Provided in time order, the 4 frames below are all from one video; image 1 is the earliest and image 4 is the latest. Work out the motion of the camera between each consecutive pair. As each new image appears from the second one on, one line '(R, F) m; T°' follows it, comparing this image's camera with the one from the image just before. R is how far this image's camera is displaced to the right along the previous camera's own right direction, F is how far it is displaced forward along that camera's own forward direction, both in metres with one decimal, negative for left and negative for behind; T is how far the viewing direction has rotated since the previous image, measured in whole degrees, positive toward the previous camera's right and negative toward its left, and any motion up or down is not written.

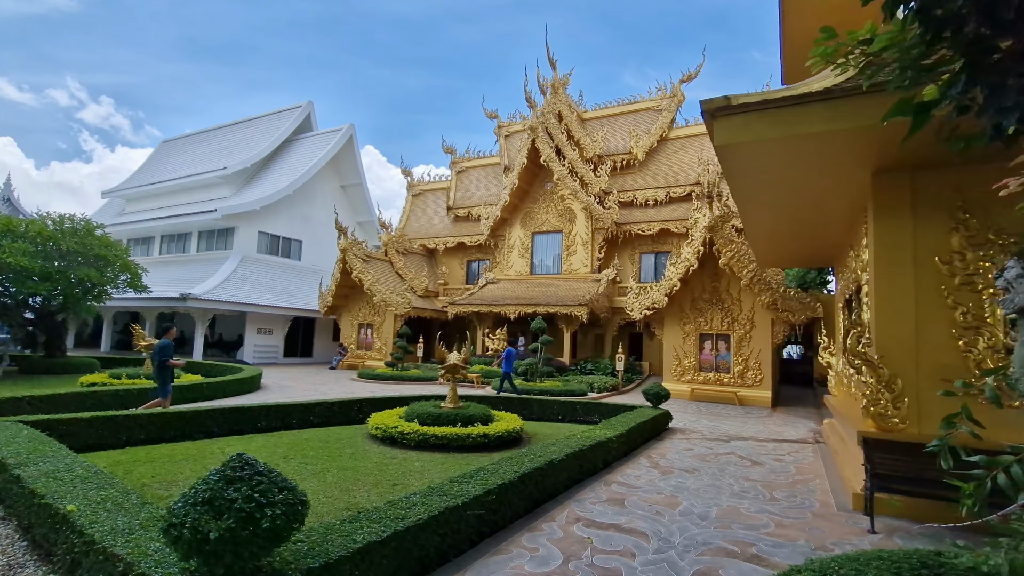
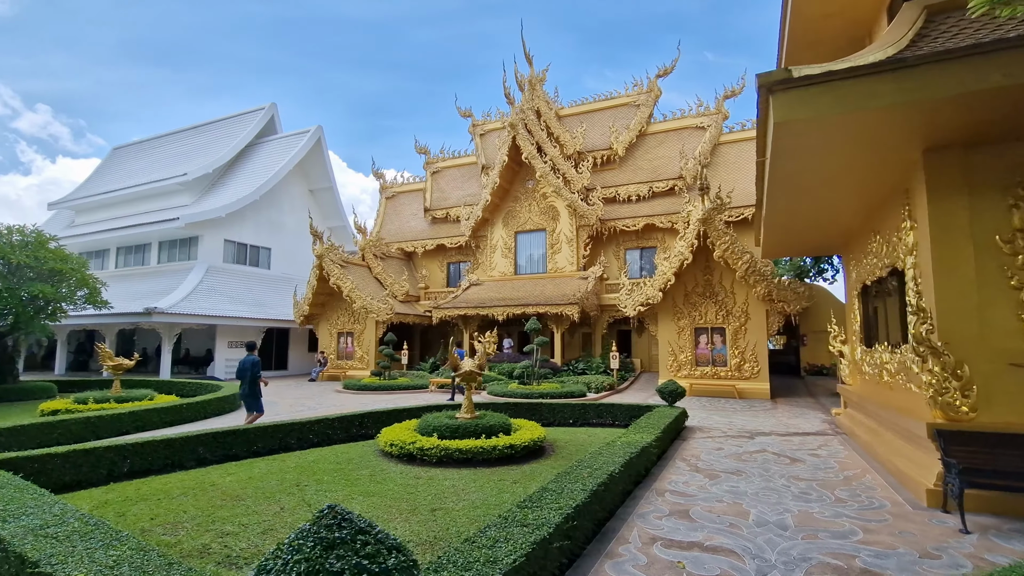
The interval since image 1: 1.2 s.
(-0.6, +0.4) m; +4°
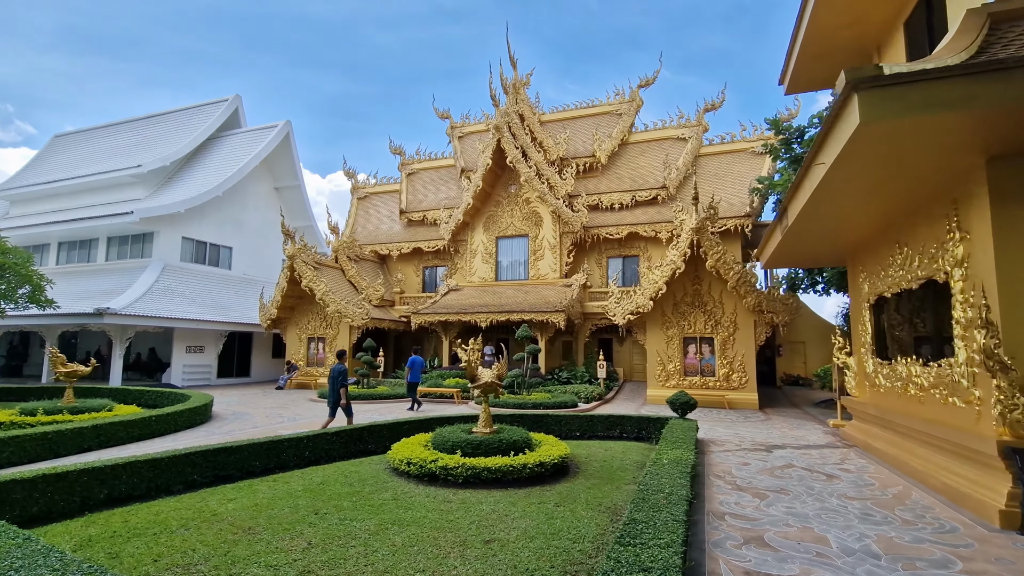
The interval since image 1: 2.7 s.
(-0.7, +0.4) m; +5°
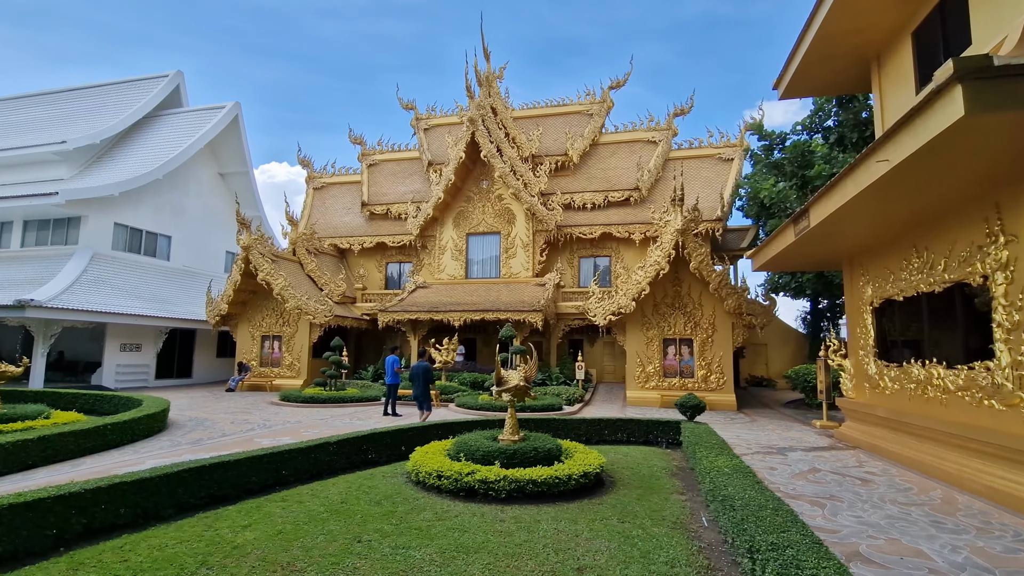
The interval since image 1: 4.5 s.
(-0.9, +0.5) m; +6°
